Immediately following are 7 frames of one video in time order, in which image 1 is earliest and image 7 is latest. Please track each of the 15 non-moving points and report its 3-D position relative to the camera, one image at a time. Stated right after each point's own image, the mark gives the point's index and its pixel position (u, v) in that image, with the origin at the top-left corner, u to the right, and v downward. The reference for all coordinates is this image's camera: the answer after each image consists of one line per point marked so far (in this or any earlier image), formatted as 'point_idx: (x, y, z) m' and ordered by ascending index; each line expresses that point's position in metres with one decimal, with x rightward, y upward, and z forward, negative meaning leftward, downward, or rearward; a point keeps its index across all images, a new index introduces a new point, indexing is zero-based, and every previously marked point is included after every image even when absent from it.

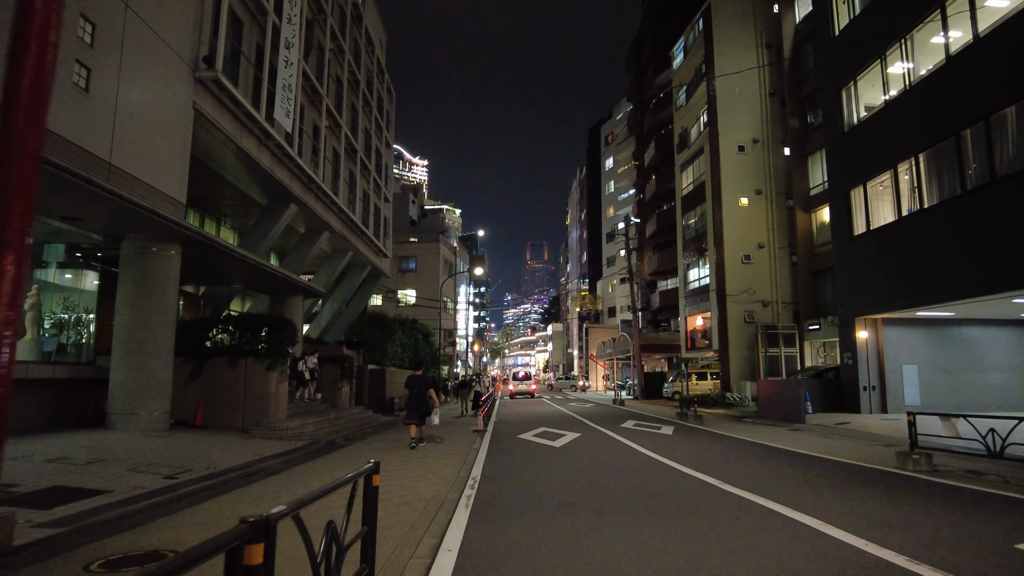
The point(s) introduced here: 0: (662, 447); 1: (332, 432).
0: (+3.3, -3.4, +14.5) m
1: (-4.3, -3.5, +16.2) m
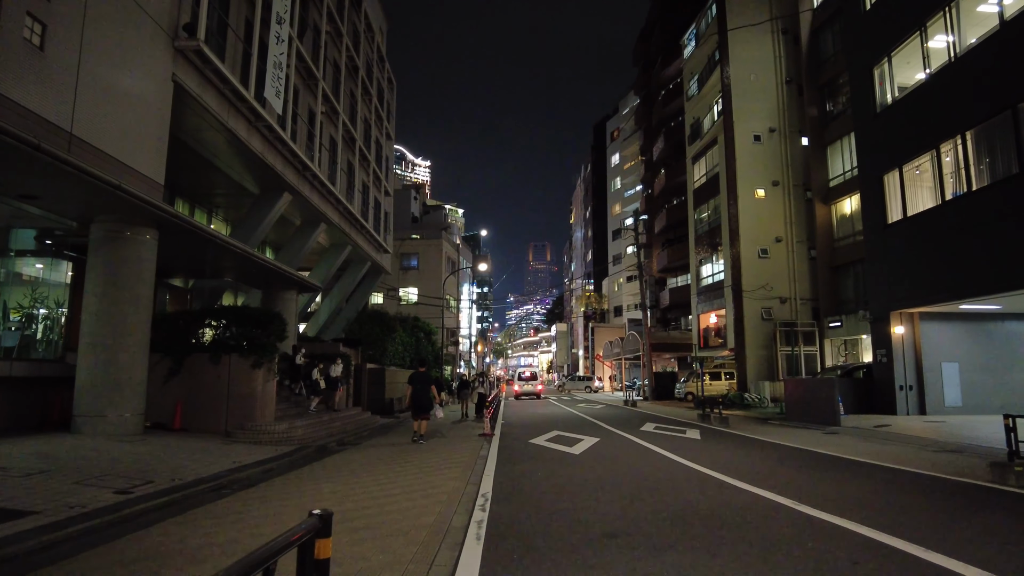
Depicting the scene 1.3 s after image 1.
0: (+3.5, -3.2, +13.1) m
1: (-4.1, -3.2, +14.8) m
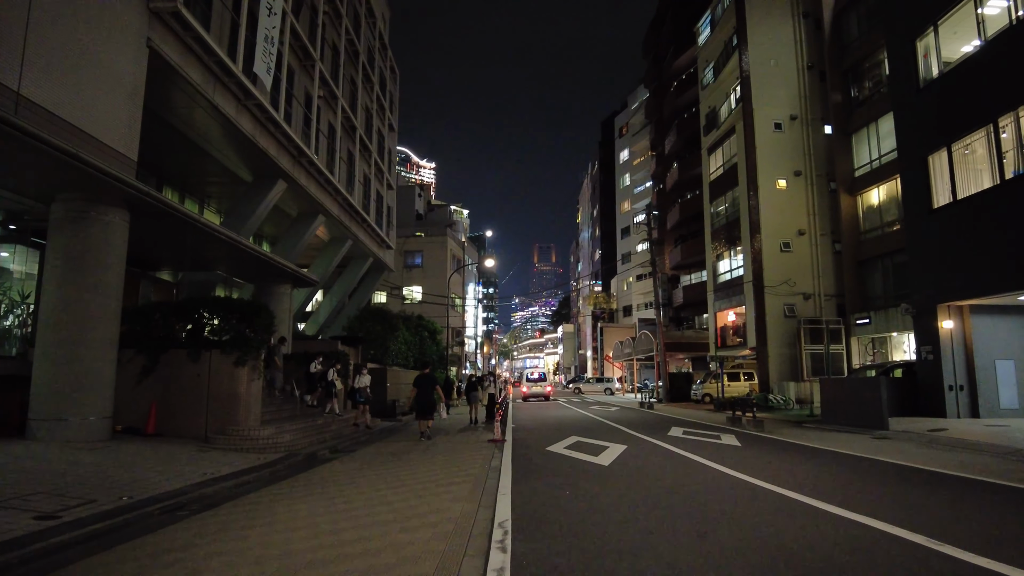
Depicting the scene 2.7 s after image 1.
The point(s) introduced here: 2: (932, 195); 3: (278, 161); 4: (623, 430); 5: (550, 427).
0: (+3.8, -3.0, +11.6) m
1: (-3.8, -3.0, +13.3) m
2: (+10.7, +2.4, +17.3) m
3: (-6.7, +3.7, +19.4) m
4: (+2.6, -3.2, +15.3) m
5: (+1.0, -3.5, +17.1) m
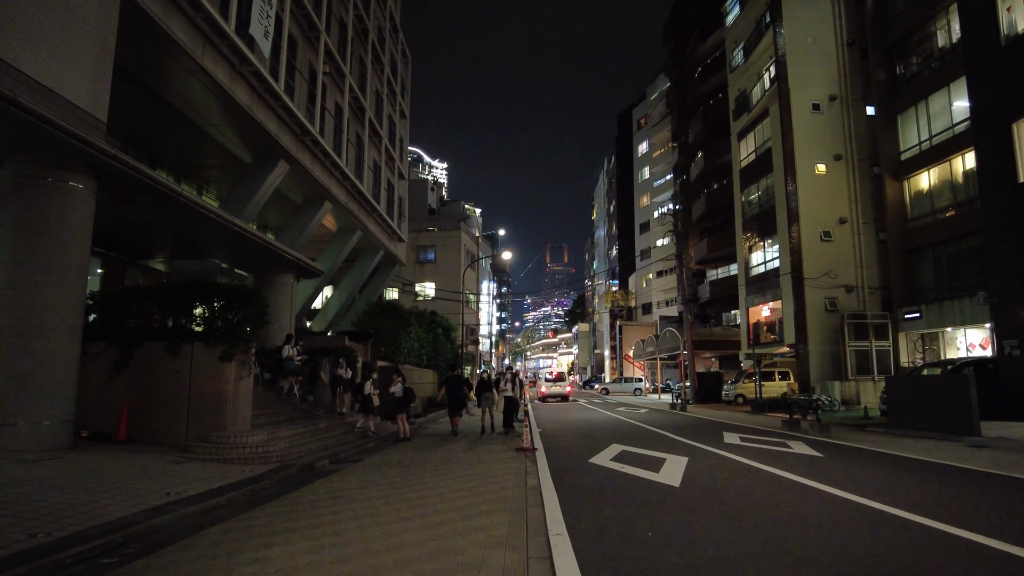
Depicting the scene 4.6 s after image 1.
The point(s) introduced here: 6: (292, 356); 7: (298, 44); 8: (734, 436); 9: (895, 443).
0: (+4.3, -2.7, +9.6) m
1: (-3.3, -2.7, +11.5) m
2: (+11.3, +2.7, +15.2) m
3: (-6.1, +3.9, +17.7) m
4: (+3.1, -2.9, +13.3) m
5: (+1.6, -3.2, +15.2) m
6: (-4.2, -1.7, +14.2) m
7: (-6.2, +7.0, +19.5) m
8: (+4.3, -2.8, +12.9) m
9: (+7.2, -2.9, +12.8) m
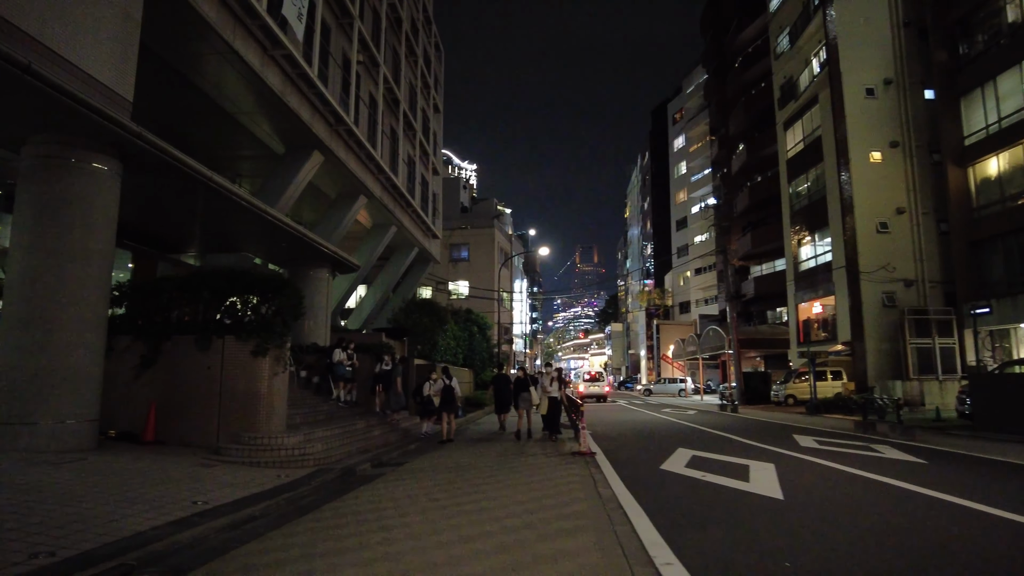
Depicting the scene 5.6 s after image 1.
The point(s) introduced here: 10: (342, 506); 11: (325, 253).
0: (+5.0, -2.5, +8.5) m
1: (-2.4, -2.6, +10.7) m
2: (+12.3, +2.9, +13.8) m
3: (-5.0, +4.1, +17.0) m
4: (+4.1, -2.7, +12.3) m
5: (+2.6, -3.1, +14.2) m
6: (-3.3, -1.6, +13.4) m
7: (-5.0, +7.2, +18.8) m
8: (+5.2, -2.6, +11.8) m
9: (+8.1, -2.7, +11.5) m
10: (-1.6, -2.0, +6.3) m
11: (-4.5, +0.9, +16.3) m
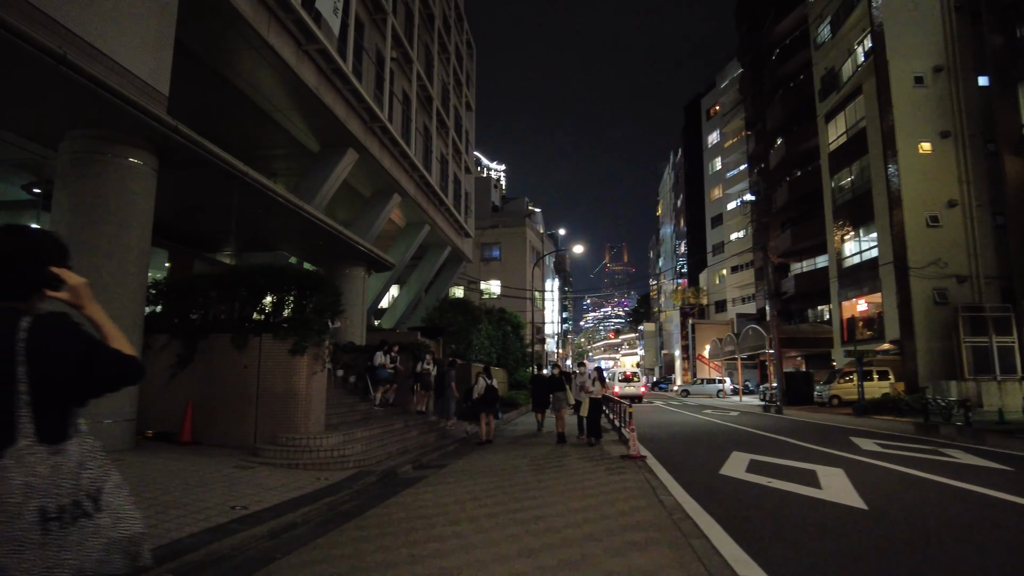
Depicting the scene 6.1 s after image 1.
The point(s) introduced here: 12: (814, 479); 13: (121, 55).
0: (+5.6, -2.4, +7.9) m
1: (-1.8, -2.5, +10.4) m
2: (+13.1, +3.1, +12.8) m
3: (-4.1, +4.1, +16.8) m
4: (+4.8, -2.7, +11.7) m
5: (+3.4, -3.0, +13.7) m
6: (-2.5, -1.5, +13.2) m
7: (-4.1, +7.2, +18.6) m
8: (+5.9, -2.6, +11.2) m
9: (+8.8, -2.6, +10.7) m
10: (-1.1, -2.0, +5.9) m
11: (-3.6, +0.9, +16.1) m
12: (+3.3, -2.1, +7.4) m
13: (-5.1, +3.1, +8.9) m
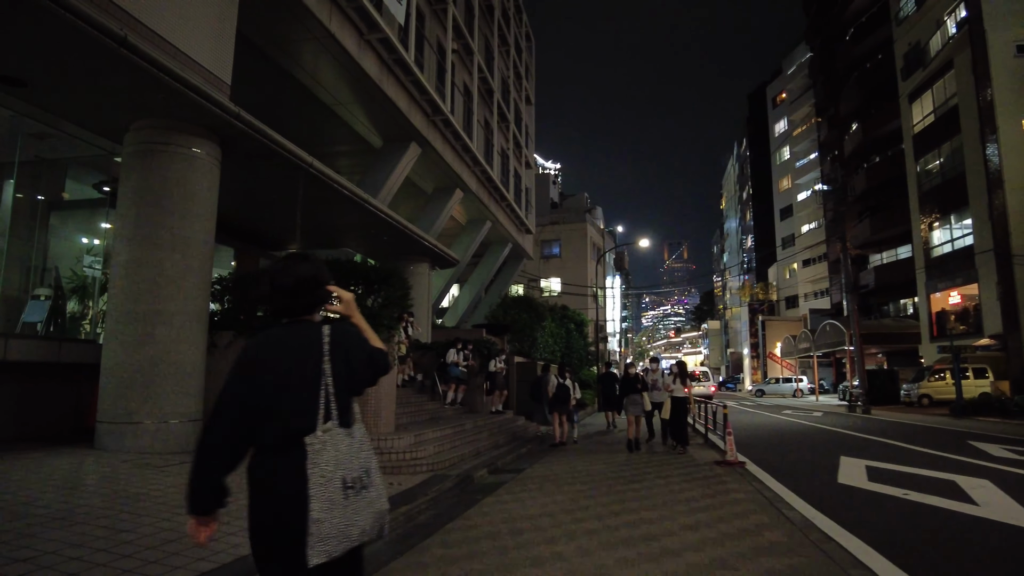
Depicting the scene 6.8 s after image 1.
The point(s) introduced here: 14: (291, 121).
0: (+6.5, -2.2, +6.7) m
1: (-0.6, -2.4, +9.8) m
2: (+14.3, +3.4, +11.0) m
3: (-2.5, +4.2, +16.4) m
4: (+6.0, -2.5, +10.5) m
5: (+4.8, -2.8, +12.6) m
6: (-1.1, -1.4, +12.6) m
7: (-2.3, +7.3, +18.2) m
8: (+7.1, -2.3, +9.9) m
9: (+9.9, -2.3, +9.3) m
10: (-0.3, -1.9, +5.3) m
11: (-2.0, +1.0, +15.6) m
12: (+4.2, -1.9, +6.4) m
13: (-4.2, +3.1, +8.6) m
14: (-5.3, +4.0, +16.3) m
